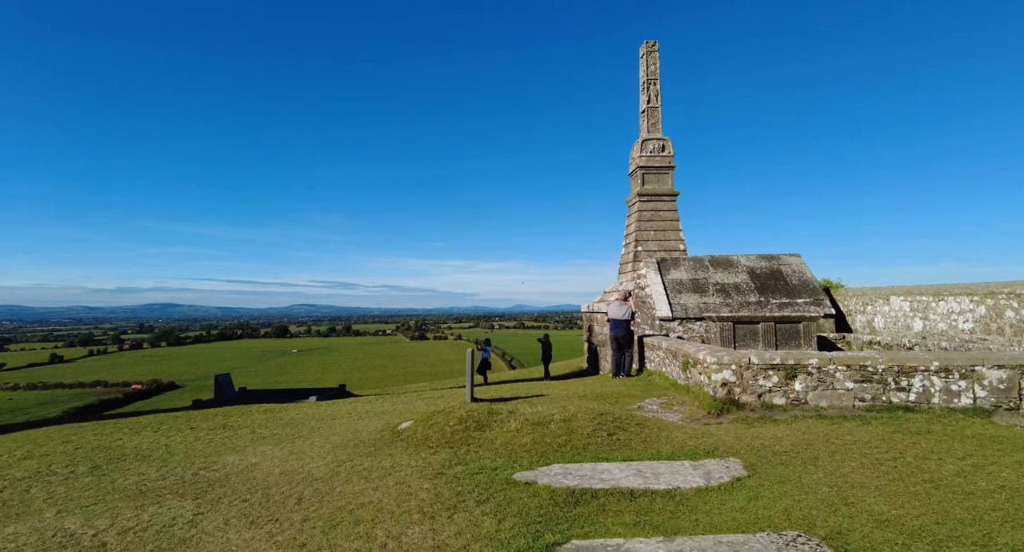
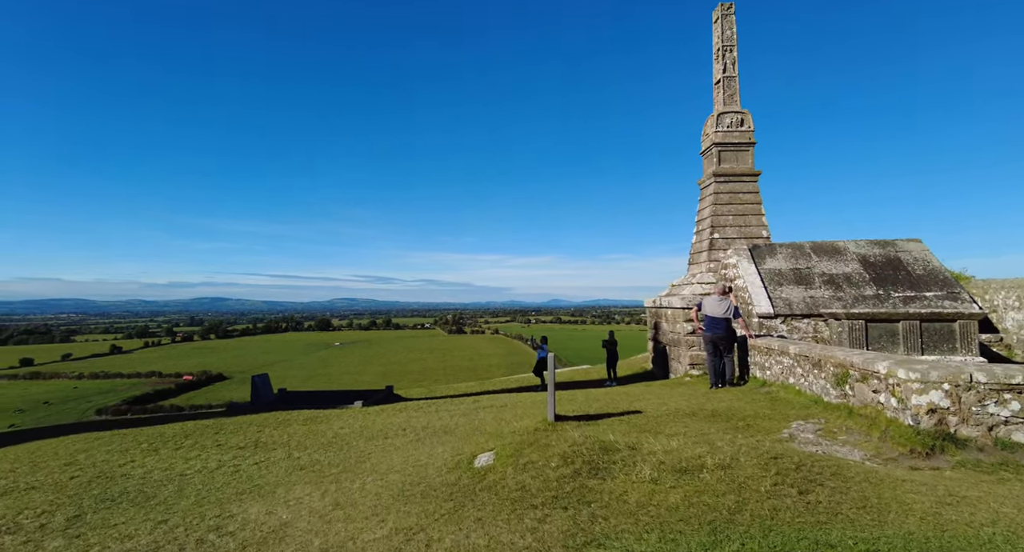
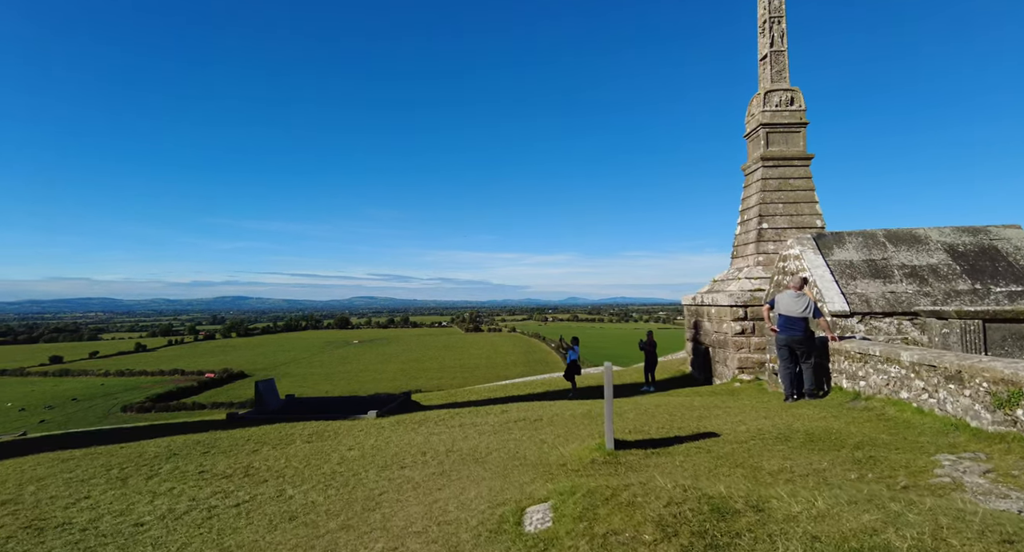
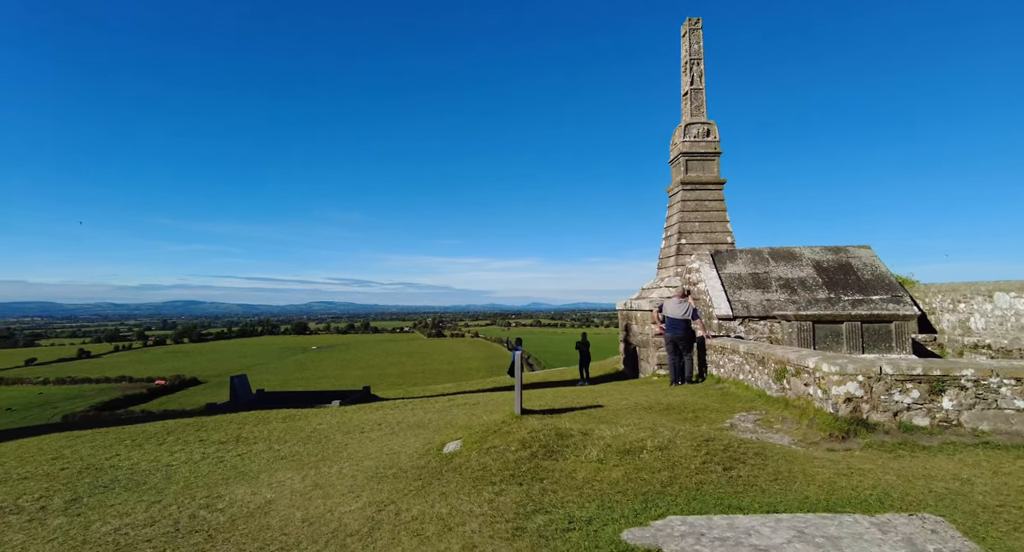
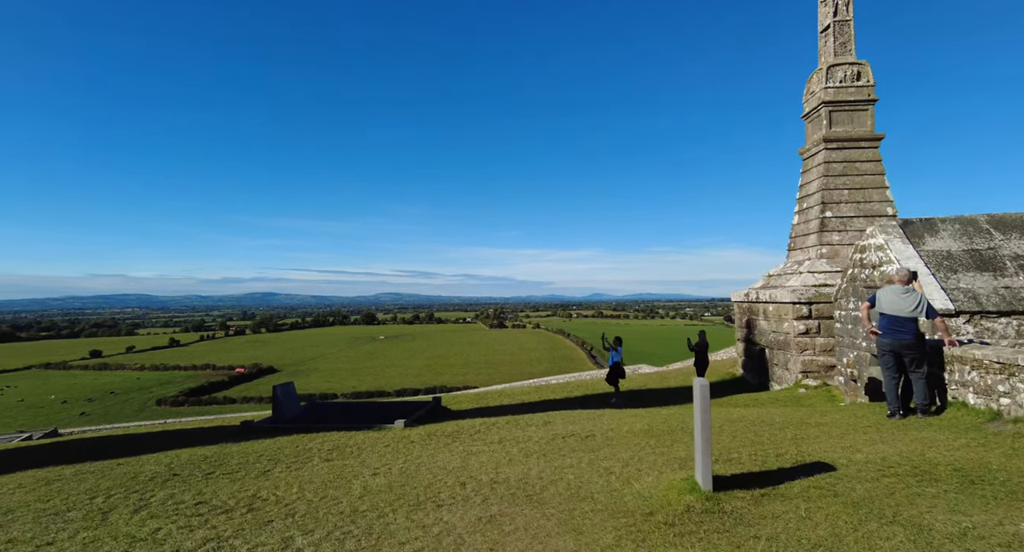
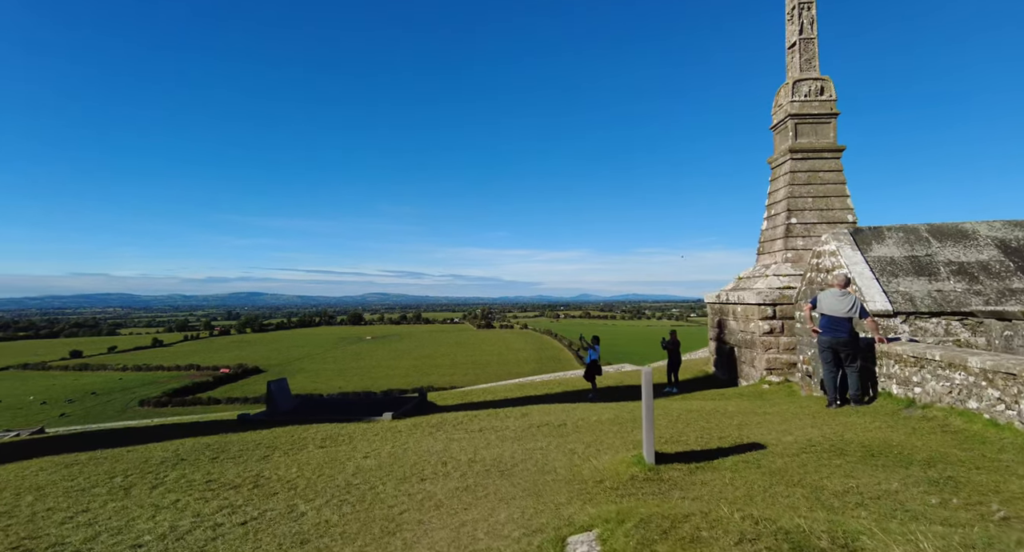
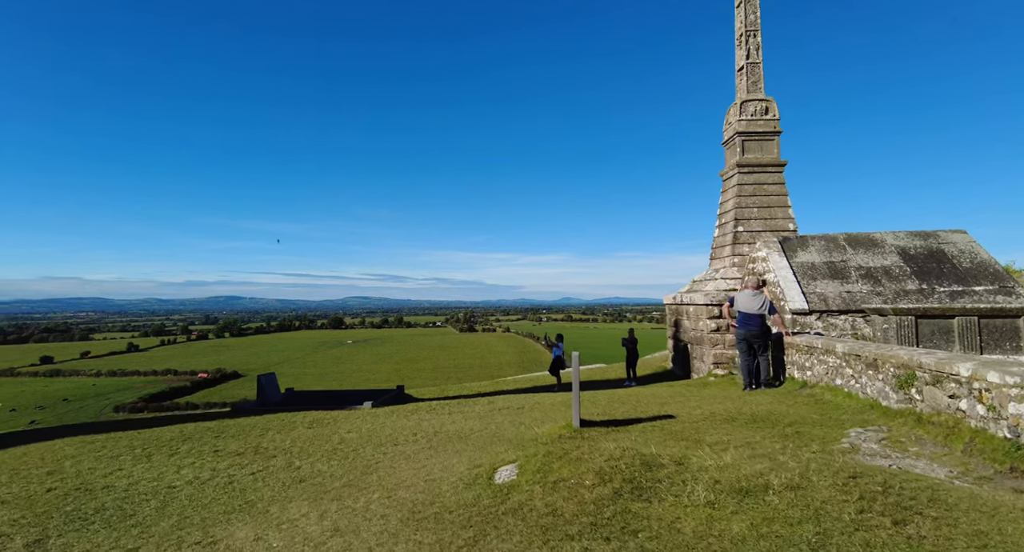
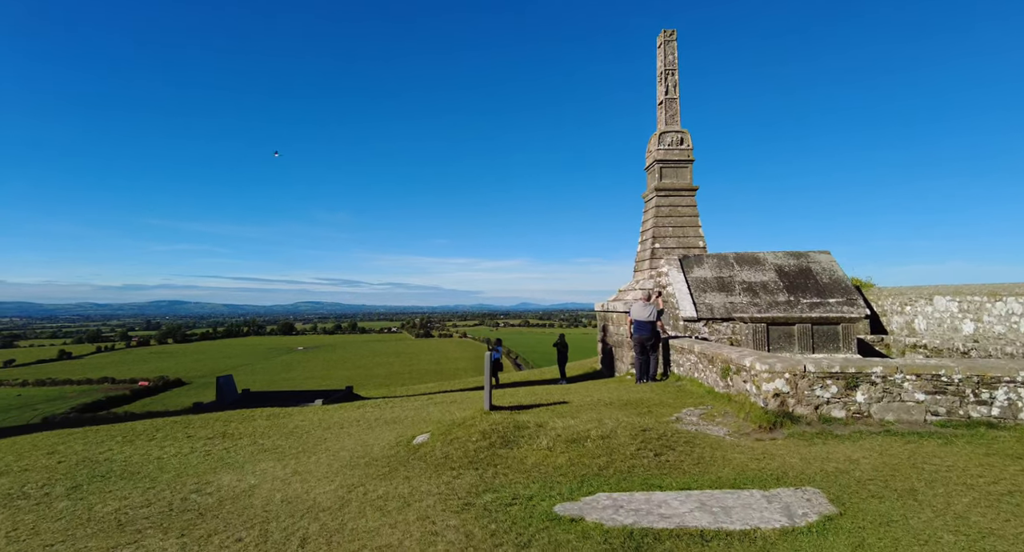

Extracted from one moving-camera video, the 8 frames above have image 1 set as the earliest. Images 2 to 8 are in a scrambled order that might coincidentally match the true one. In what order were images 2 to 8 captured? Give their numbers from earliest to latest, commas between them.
8, 4, 2, 7, 3, 6, 5
